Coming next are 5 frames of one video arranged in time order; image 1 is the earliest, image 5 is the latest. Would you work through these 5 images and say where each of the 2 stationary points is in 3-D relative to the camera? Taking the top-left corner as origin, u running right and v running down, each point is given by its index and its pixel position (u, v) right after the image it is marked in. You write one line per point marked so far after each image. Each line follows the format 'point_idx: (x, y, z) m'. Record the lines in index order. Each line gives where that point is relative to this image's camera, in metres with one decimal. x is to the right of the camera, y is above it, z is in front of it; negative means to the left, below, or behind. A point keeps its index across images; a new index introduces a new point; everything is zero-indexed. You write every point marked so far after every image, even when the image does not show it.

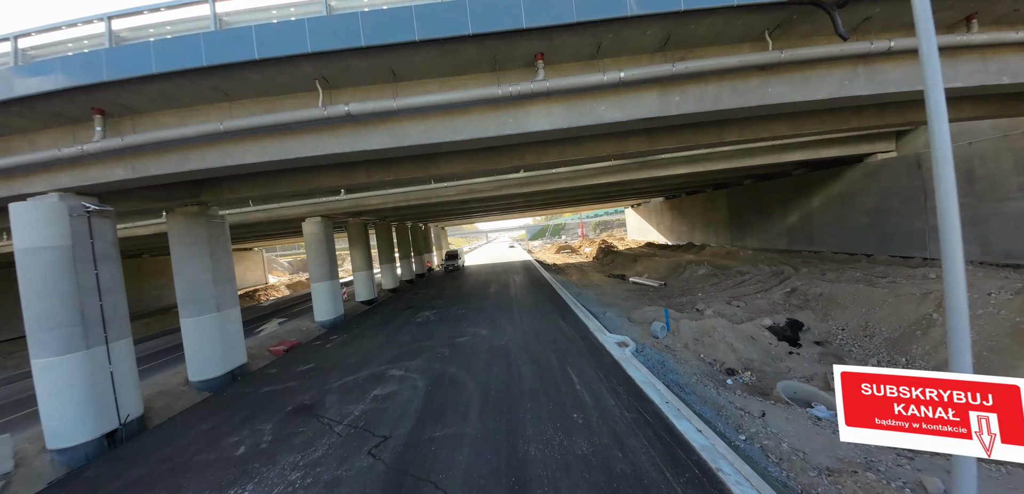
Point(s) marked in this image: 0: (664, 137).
0: (+4.6, +3.4, +9.9) m
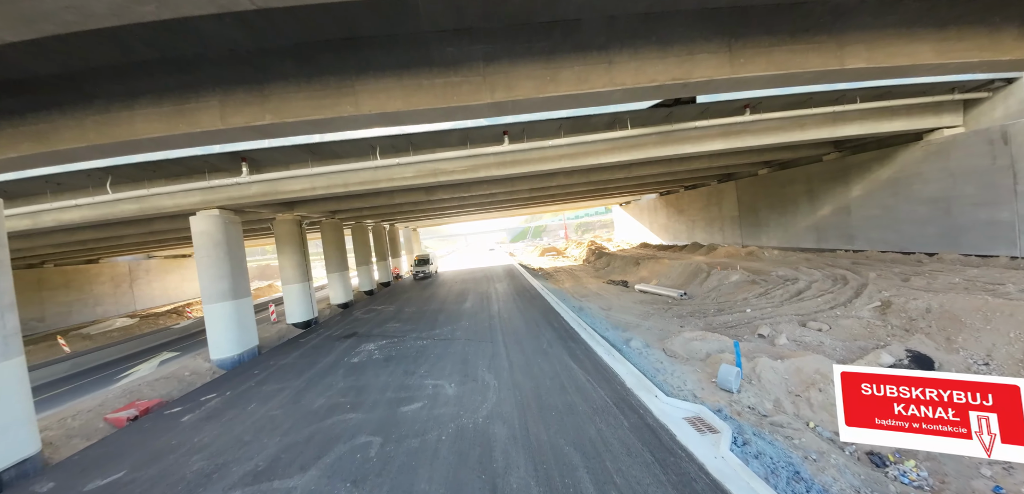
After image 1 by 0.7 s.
0: (+4.3, +3.4, +5.8) m
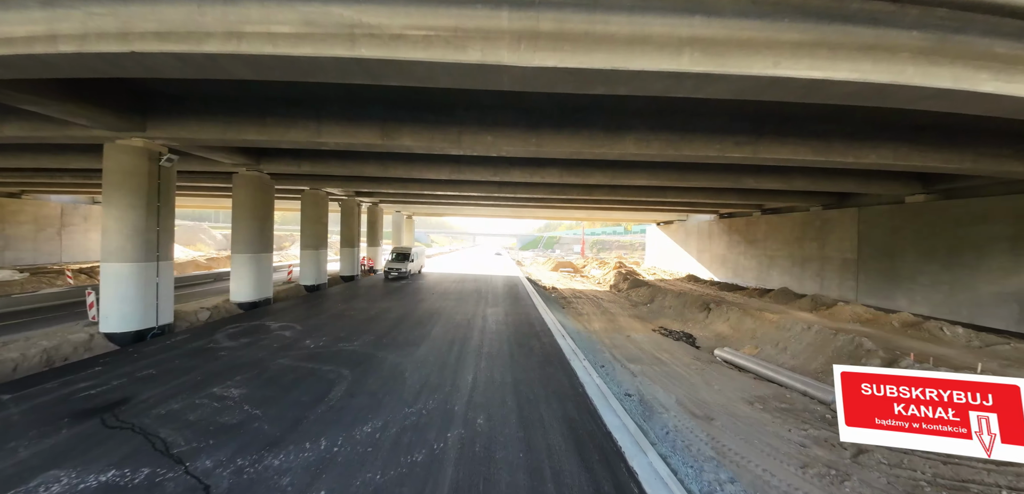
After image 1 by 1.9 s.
0: (+4.8, +2.7, -1.2) m
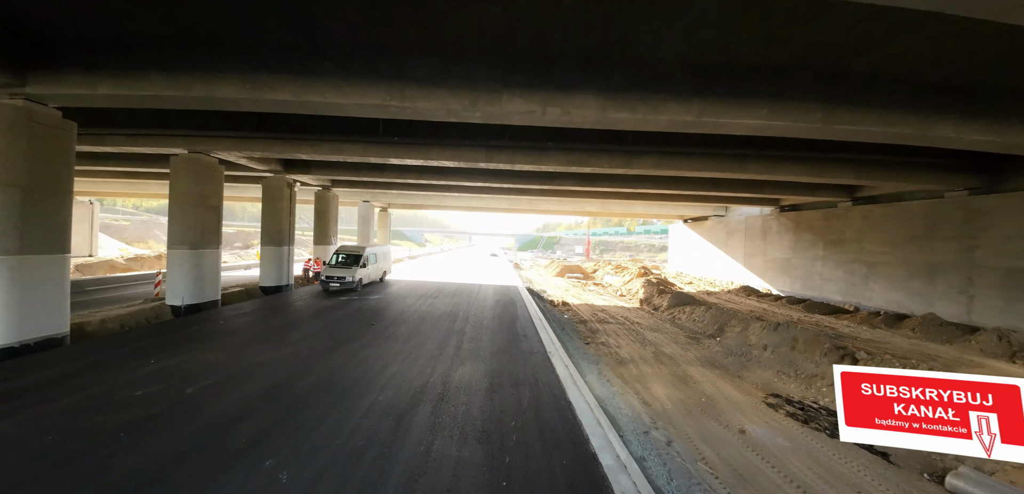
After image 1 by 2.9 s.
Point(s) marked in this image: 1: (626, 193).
0: (+4.8, +2.7, -6.7) m
1: (+5.9, +2.8, +16.9) m
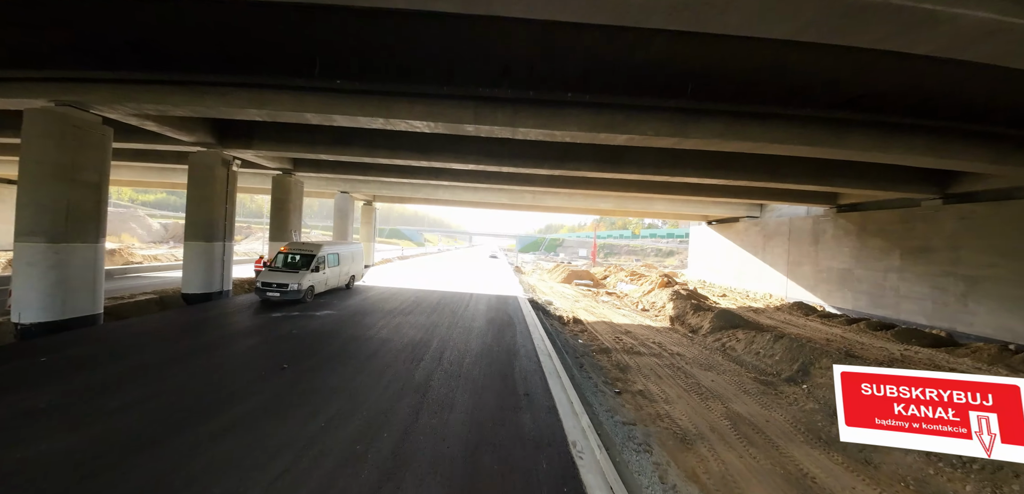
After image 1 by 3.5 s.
0: (+4.7, +2.7, -9.6) m
1: (+6.0, +2.6, +14.0) m
